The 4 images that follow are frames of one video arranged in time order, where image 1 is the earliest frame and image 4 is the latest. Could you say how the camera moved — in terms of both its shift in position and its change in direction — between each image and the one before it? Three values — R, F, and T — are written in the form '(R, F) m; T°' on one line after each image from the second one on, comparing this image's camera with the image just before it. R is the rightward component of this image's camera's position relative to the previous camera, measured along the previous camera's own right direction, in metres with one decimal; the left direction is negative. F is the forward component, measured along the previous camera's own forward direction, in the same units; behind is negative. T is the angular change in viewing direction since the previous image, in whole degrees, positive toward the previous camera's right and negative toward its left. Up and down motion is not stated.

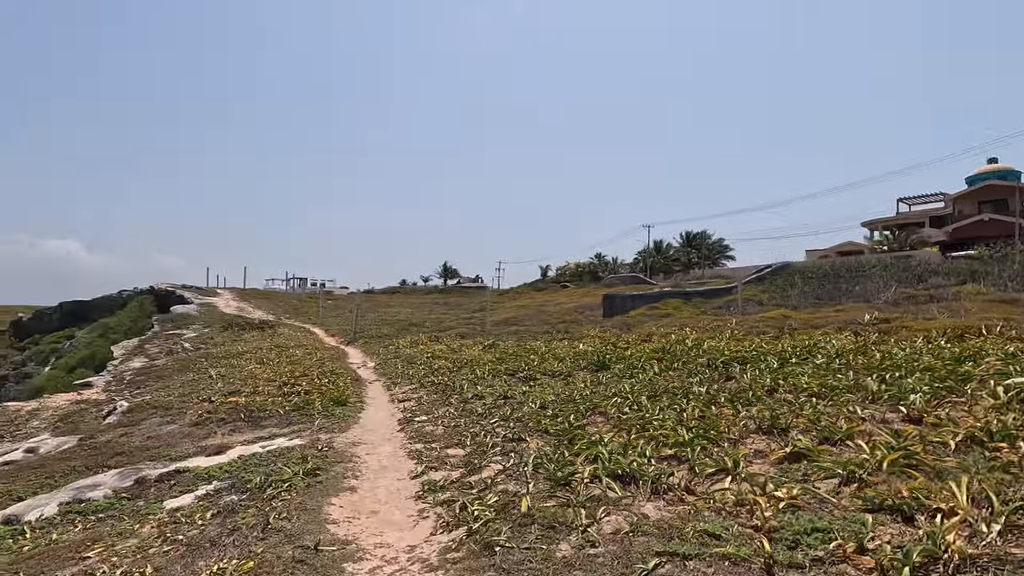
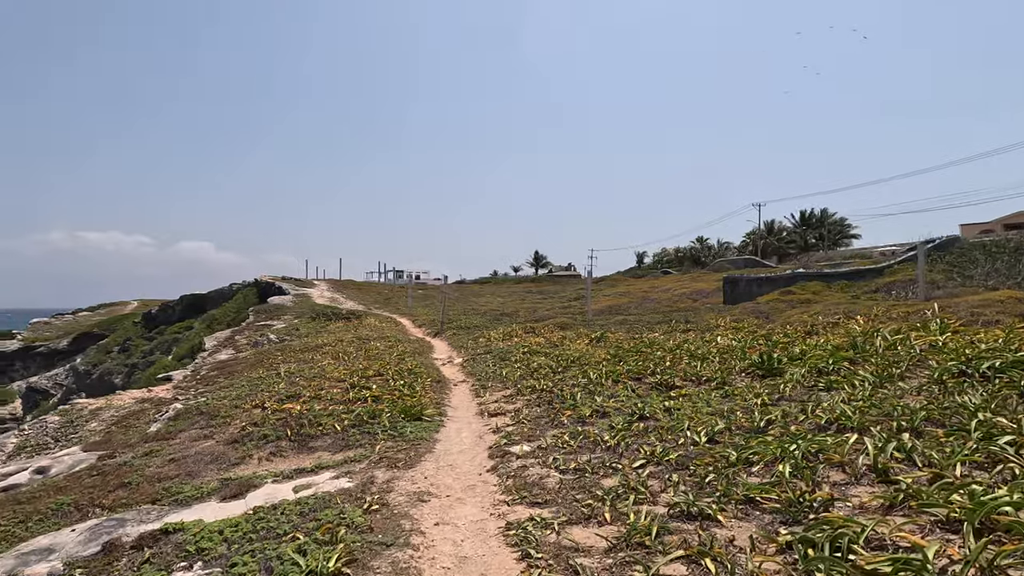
(-0.8, +3.9) m; -10°
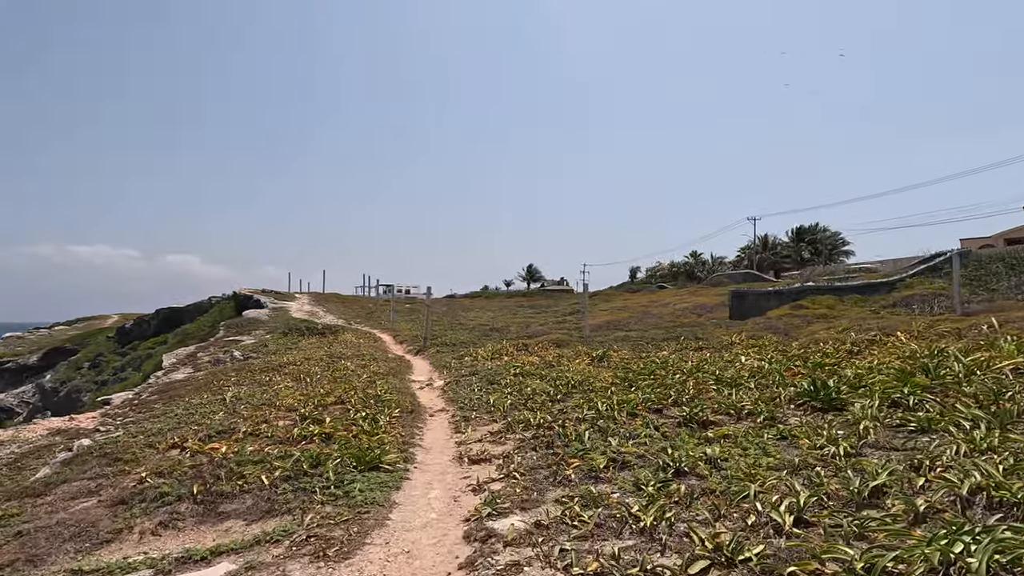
(0.0, +2.4) m; +1°
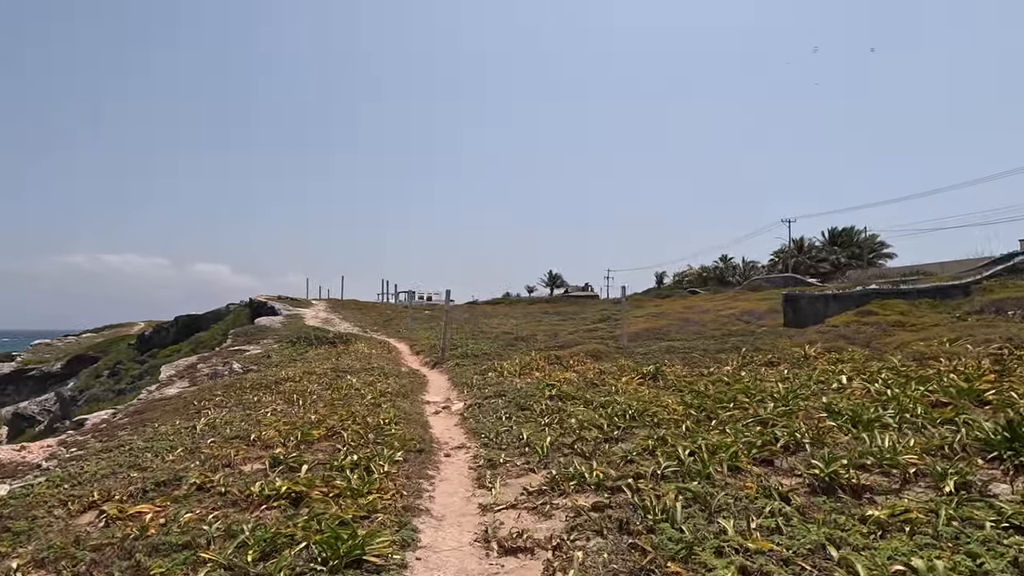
(-0.3, +2.8) m; -2°
